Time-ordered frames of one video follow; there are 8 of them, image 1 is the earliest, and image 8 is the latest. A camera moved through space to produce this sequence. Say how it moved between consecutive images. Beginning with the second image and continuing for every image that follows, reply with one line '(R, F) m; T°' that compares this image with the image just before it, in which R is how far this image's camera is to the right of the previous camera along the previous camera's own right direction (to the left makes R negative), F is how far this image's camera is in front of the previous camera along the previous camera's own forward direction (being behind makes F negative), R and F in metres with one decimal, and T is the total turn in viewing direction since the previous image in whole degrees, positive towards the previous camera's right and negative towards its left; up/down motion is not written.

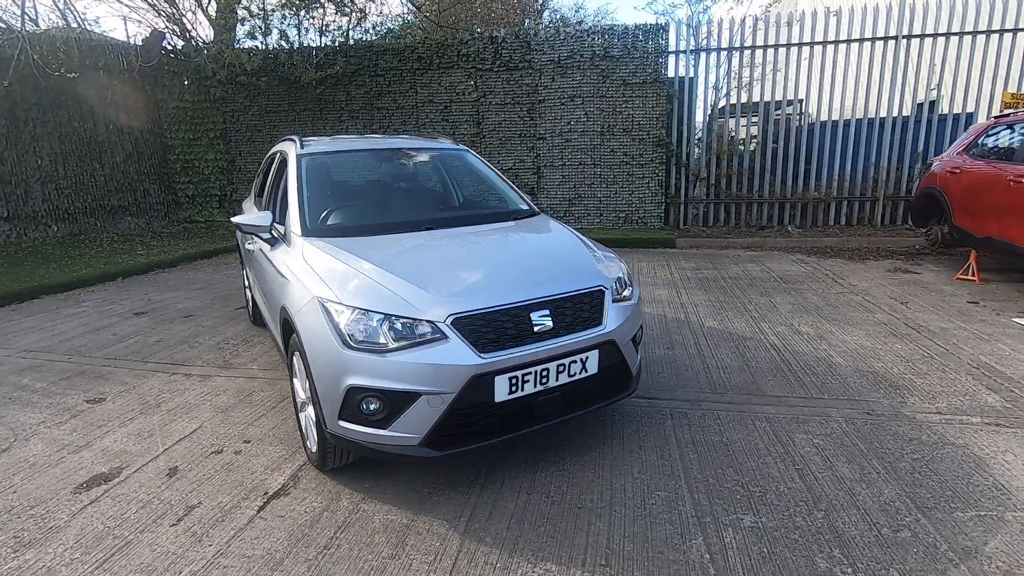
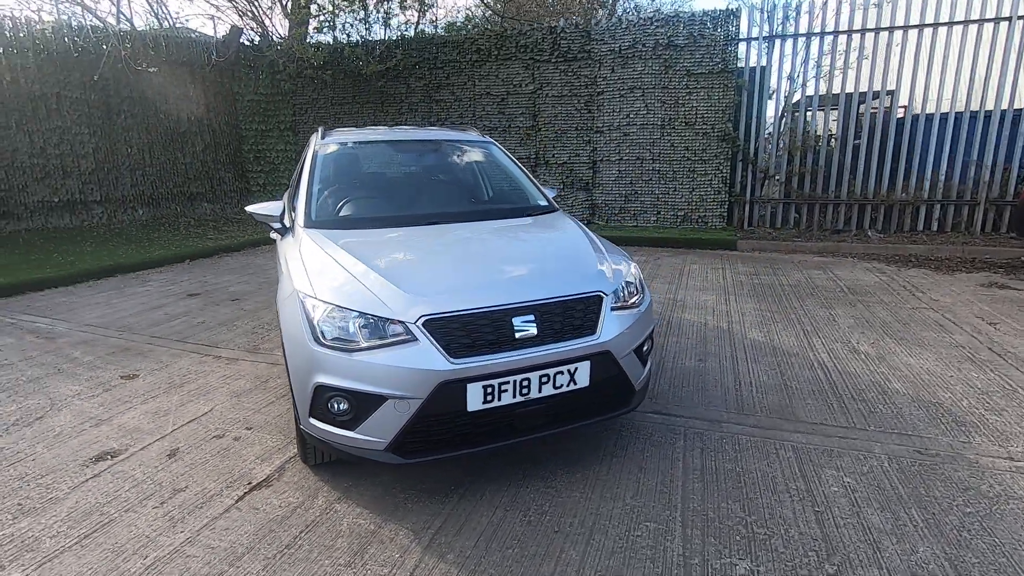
(+0.3, +0.2) m; -8°
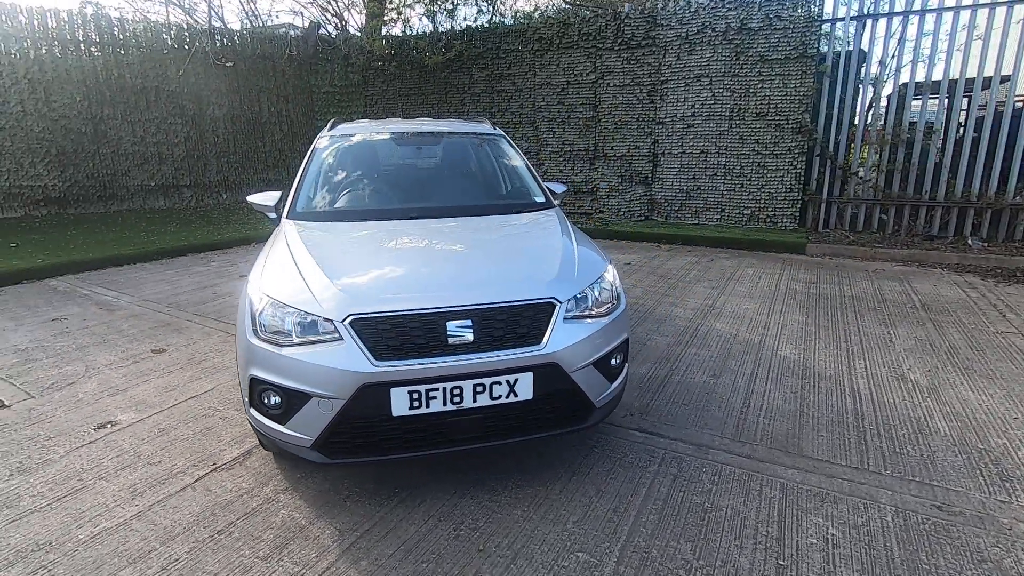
(+0.5, +0.2) m; -9°
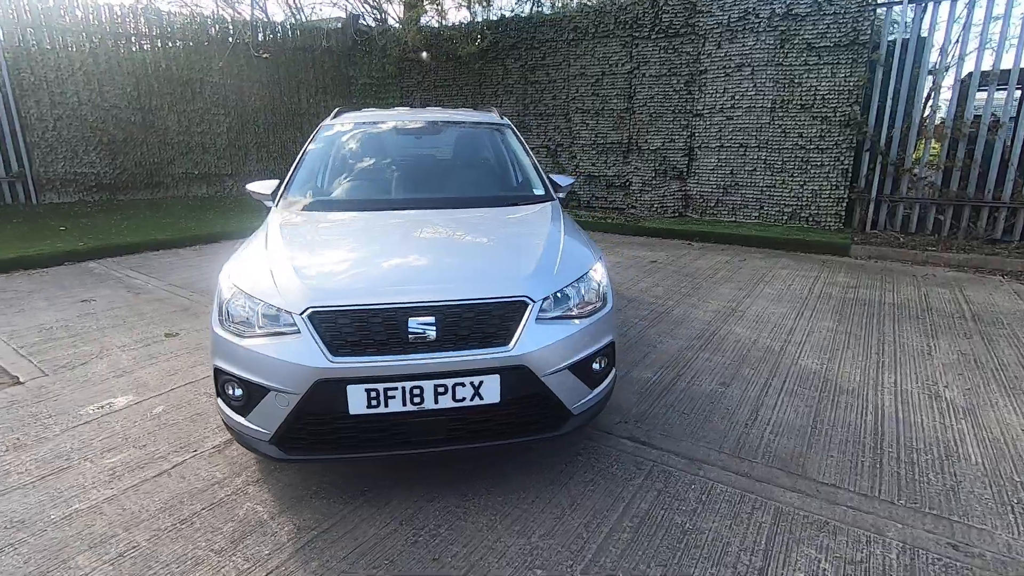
(+0.3, +0.1) m; -5°
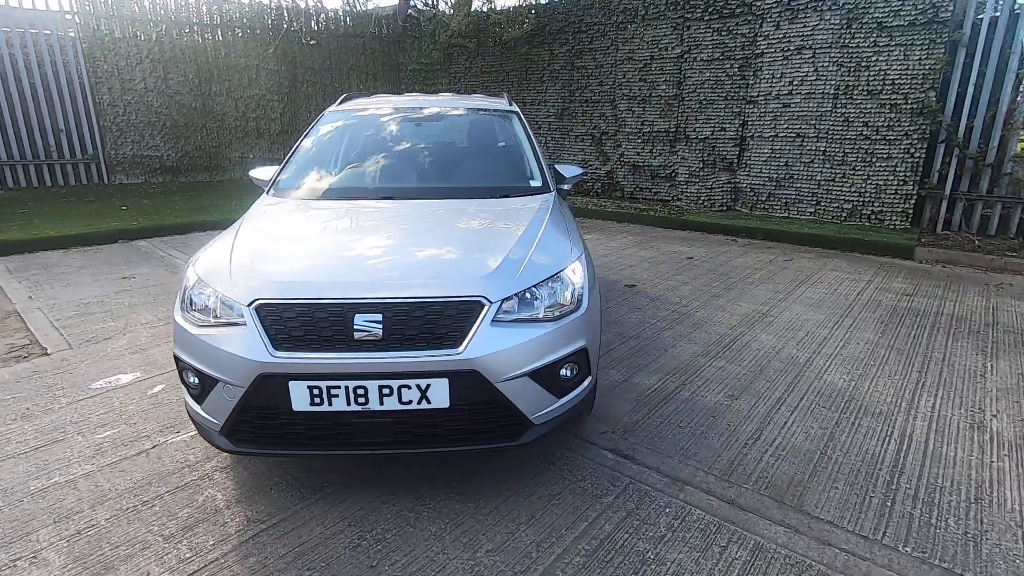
(+0.4, +0.2) m; -6°
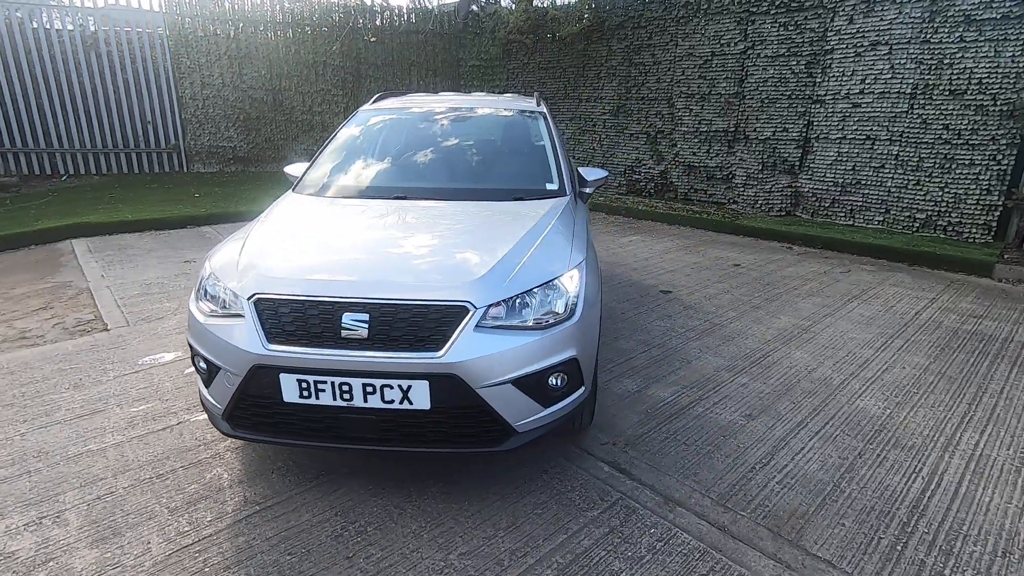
(+0.3, 0.0) m; -7°
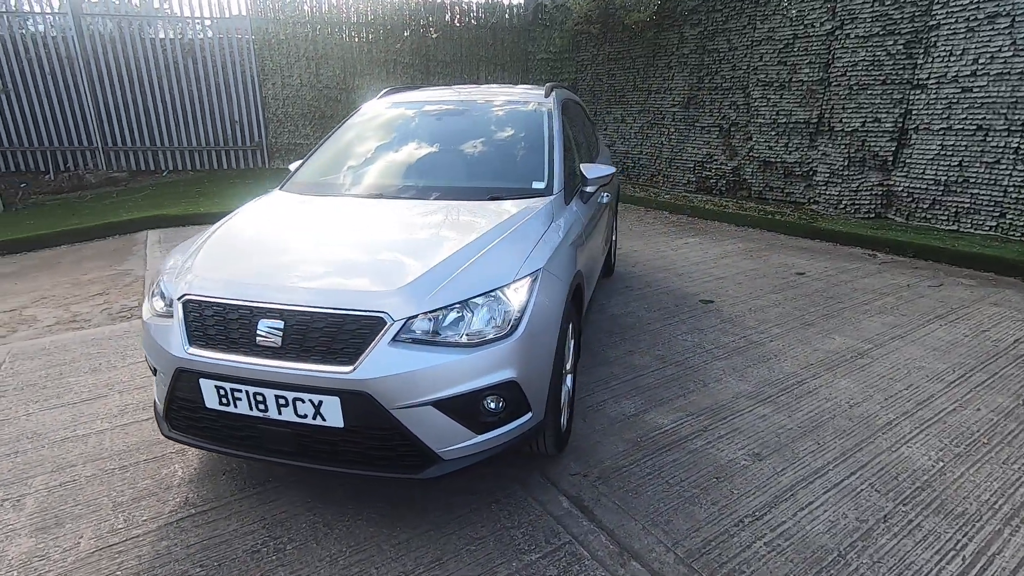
(+0.5, +0.3) m; -9°
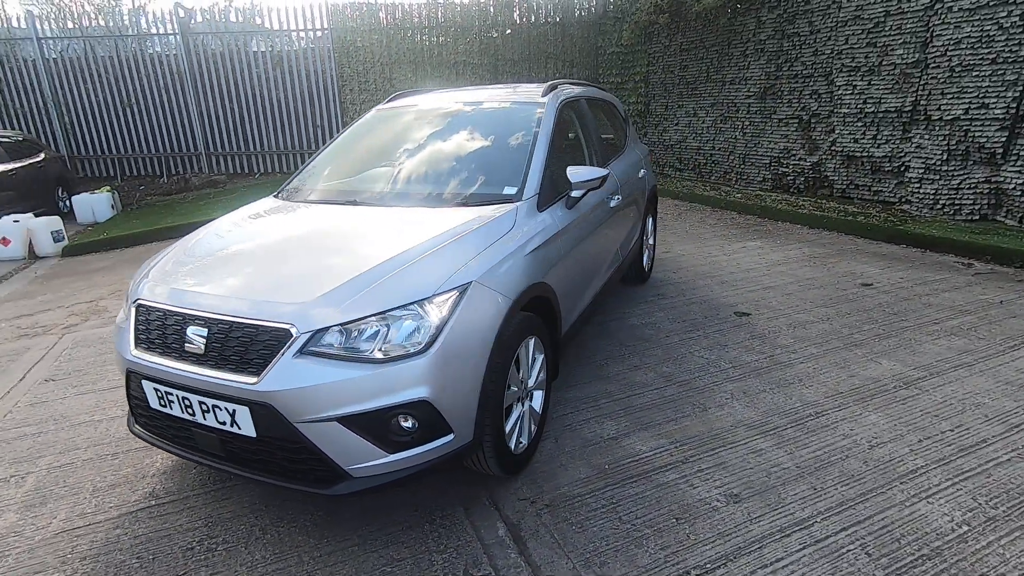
(+0.6, +0.2) m; -10°
